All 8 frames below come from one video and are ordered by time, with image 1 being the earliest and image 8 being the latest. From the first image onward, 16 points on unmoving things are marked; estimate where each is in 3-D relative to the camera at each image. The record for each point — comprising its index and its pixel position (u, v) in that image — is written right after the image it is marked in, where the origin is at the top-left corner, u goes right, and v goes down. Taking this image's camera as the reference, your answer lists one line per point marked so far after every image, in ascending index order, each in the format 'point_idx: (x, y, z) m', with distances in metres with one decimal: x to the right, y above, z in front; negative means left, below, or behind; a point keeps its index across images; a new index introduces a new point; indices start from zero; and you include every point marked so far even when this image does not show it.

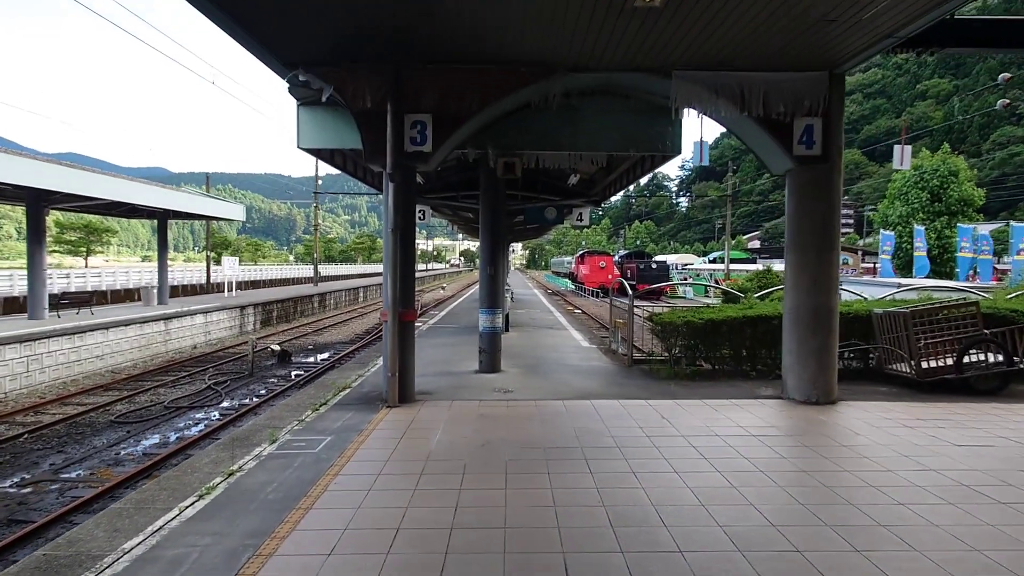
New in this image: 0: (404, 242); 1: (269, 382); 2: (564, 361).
0: (-1.3, +0.5, +7.1) m
1: (-5.6, -2.2, +14.2) m
2: (+0.8, -1.2, +10.0) m
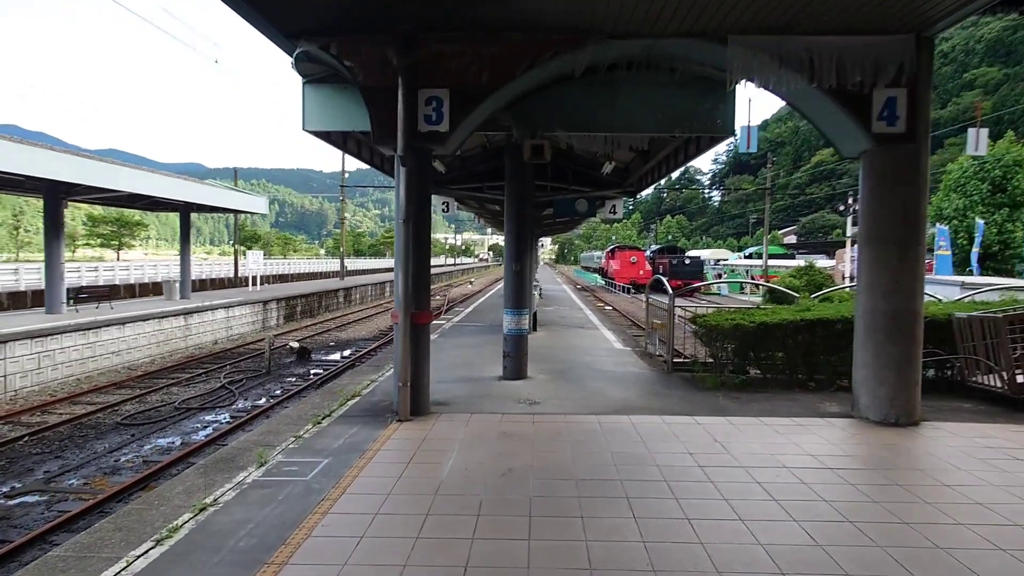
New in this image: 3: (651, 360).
0: (-1.0, +0.5, +6.3) m
1: (-5.0, -2.1, +13.6) m
2: (+1.2, -1.2, +9.1) m
3: (+2.3, -1.2, +10.0) m
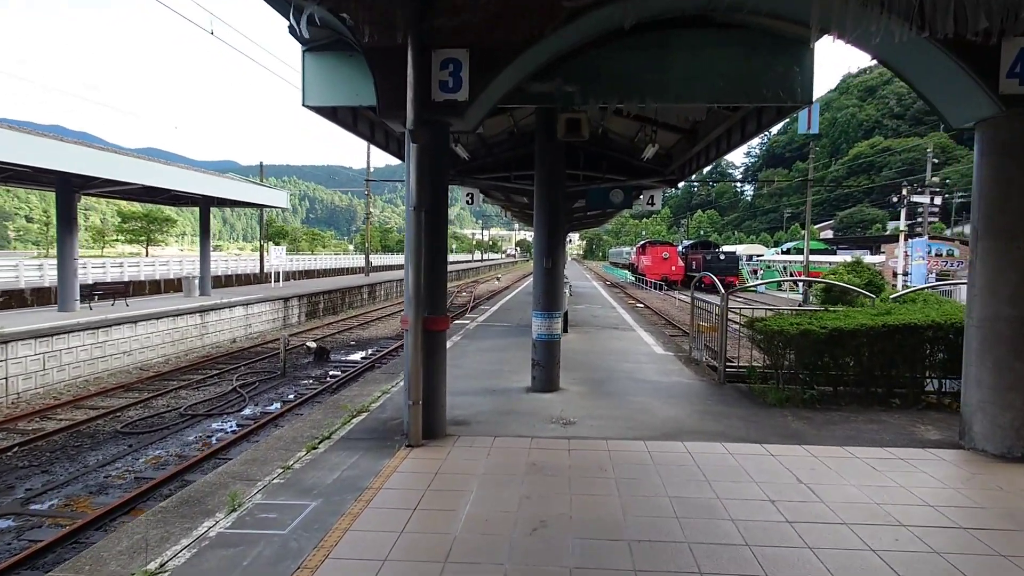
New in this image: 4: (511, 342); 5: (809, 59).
0: (-0.7, +0.5, +5.3) m
1: (-4.4, -2.0, +12.8) m
2: (+1.6, -1.2, +8.0) m
3: (+2.7, -1.2, +8.9) m
4: (0.0, -1.0, +10.8) m
5: (+2.7, +2.1, +5.7) m
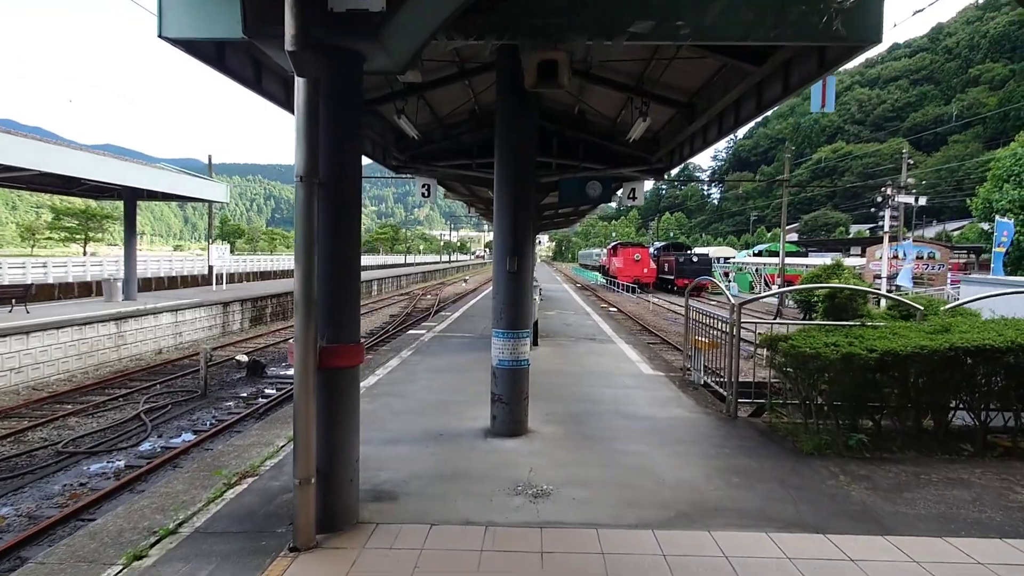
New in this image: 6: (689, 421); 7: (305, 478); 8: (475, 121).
0: (-1.0, +0.4, +3.5) m
1: (-5.1, -2.1, +10.8) m
2: (+1.2, -1.3, +6.3) m
3: (+2.2, -1.3, +7.2) m
4: (-0.6, -1.1, +9.1) m
5: (+2.4, +2.0, +4.0) m
6: (+1.7, -1.3, +6.0) m
7: (-1.1, -1.0, +3.3) m
8: (-0.6, +2.7, +10.1) m
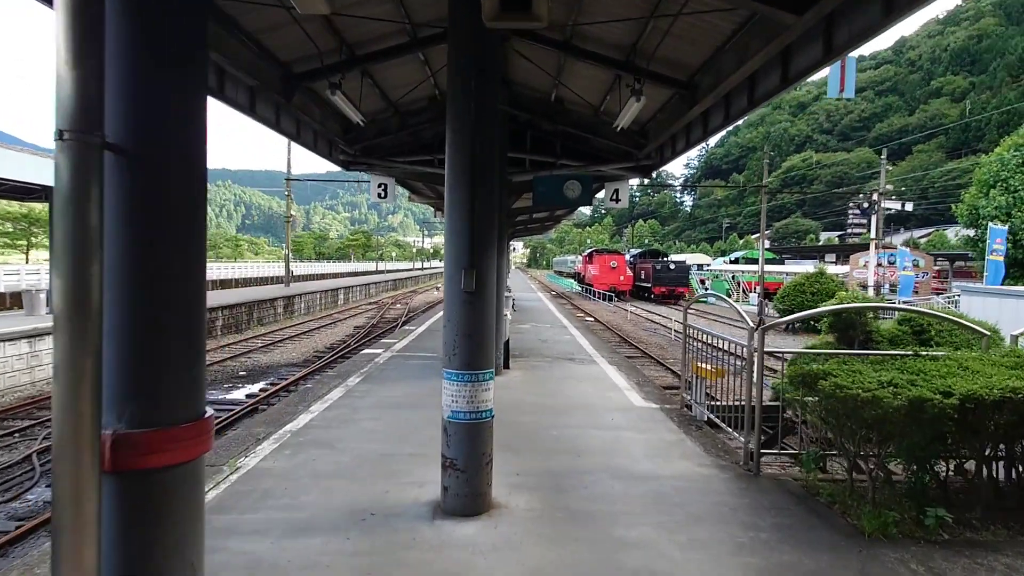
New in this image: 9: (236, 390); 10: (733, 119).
0: (-1.2, +0.3, +2.1) m
1: (-5.6, -2.3, +9.2) m
2: (+0.9, -1.4, +5.0) m
3: (+1.8, -1.5, +5.9) m
4: (-1.0, -1.3, +7.6) m
5: (+2.2, +1.9, +2.7) m
6: (+1.4, -1.5, +4.7) m
7: (-1.3, -1.1, +1.9) m
8: (-1.1, +2.5, +8.7) m
9: (-5.7, -2.1, +12.9) m
10: (+2.3, +1.8, +6.6) m
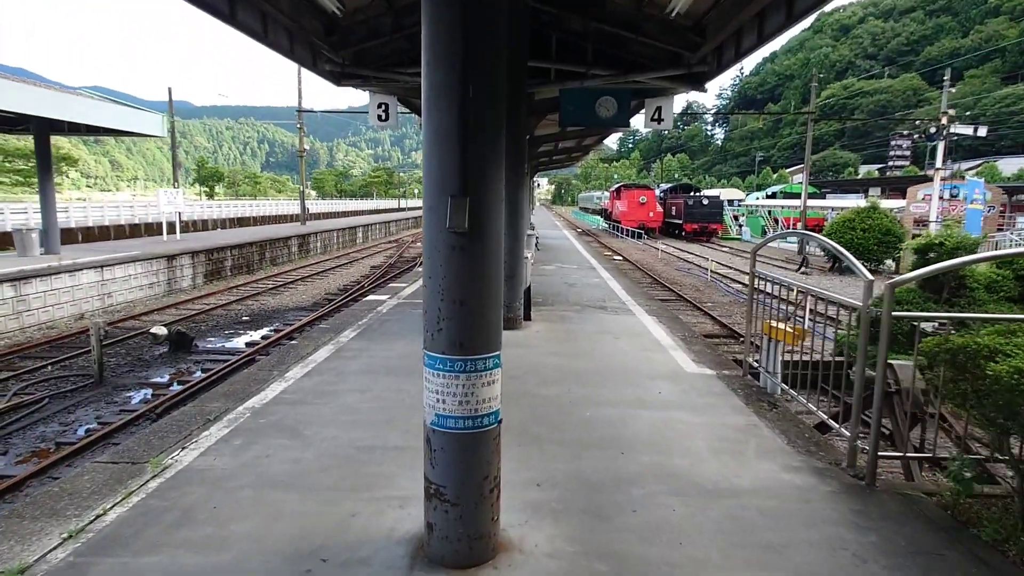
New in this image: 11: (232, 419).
0: (-1.2, +0.4, +0.7) m
1: (-5.3, -1.5, +8.2) m
2: (+1.0, -1.1, +3.6) m
3: (+2.0, -1.0, +4.5) m
4: (-0.8, -0.6, +6.3) m
5: (+2.2, +2.0, +1.0) m
6: (+1.5, -1.1, +3.3) m
7: (-1.3, -1.1, +0.6) m
8: (-0.8, +3.2, +7.0) m
9: (-5.3, -0.9, +11.9) m
10: (+2.4, +2.3, +4.9) m
11: (-2.0, -0.9, +4.4) m
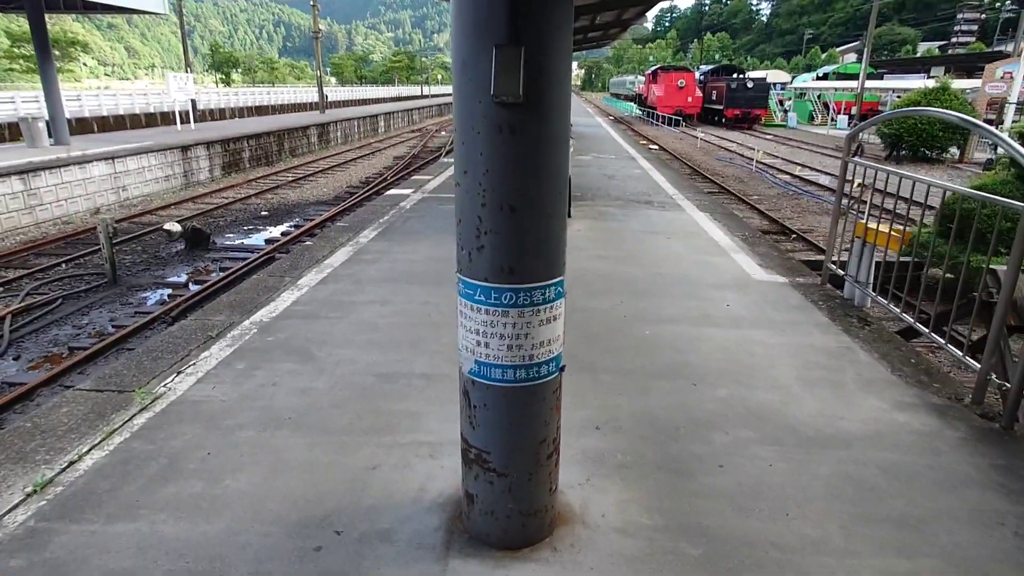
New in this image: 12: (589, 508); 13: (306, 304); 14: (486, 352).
0: (-1.1, +0.3, -0.1) m
1: (-4.8, -0.2, +7.8) m
2: (+1.2, -0.6, +3.0) m
3: (+2.3, -0.4, +3.8) m
4: (-0.4, +0.3, +5.6) m
5: (+2.3, +2.0, -0.2) m
6: (+1.8, -0.7, +2.6) m
7: (-1.2, -1.1, +0.1) m
8: (-0.4, +4.2, +5.6) m
9: (-4.7, +1.0, +11.3) m
10: (+2.7, +2.9, +3.6) m
11: (-1.7, -0.3, +3.8) m
12: (+0.3, -0.8, +2.3) m
13: (-1.5, -0.1, +4.4) m
14: (-0.1, -0.2, +1.8) m
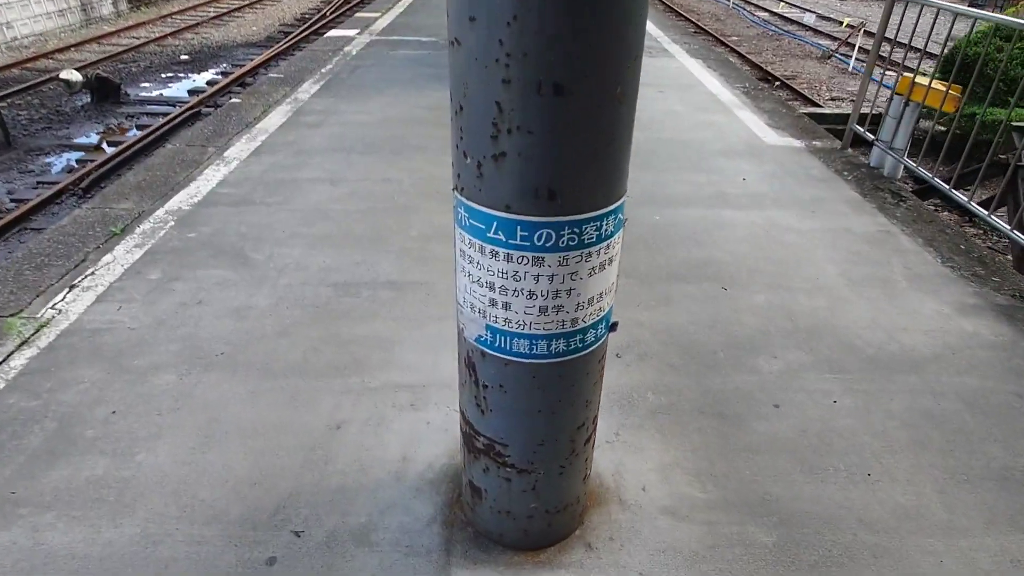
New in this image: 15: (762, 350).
0: (-0.9, 0.0, -0.9) m
1: (-5.2, +1.2, +6.6) m
2: (+1.2, -0.1, +2.5) m
3: (+2.2, +0.3, +3.3) m
4: (-0.7, +1.3, +4.7) m
5: (+2.5, +1.6, -1.1) m
6: (+1.8, -0.3, +2.2) m
7: (-1.0, -1.4, -0.4) m
8: (-0.7, +5.1, +3.8) m
9: (-5.3, +3.3, +9.8) m
10: (+2.6, +3.5, +2.3) m
11: (-1.8, +0.3, +3.0) m
12: (+0.3, -0.5, +1.8) m
13: (-1.6, +0.6, +3.5) m
14: (0.0, 0.0, +1.2) m
15: (+0.9, -0.2, +2.3) m
